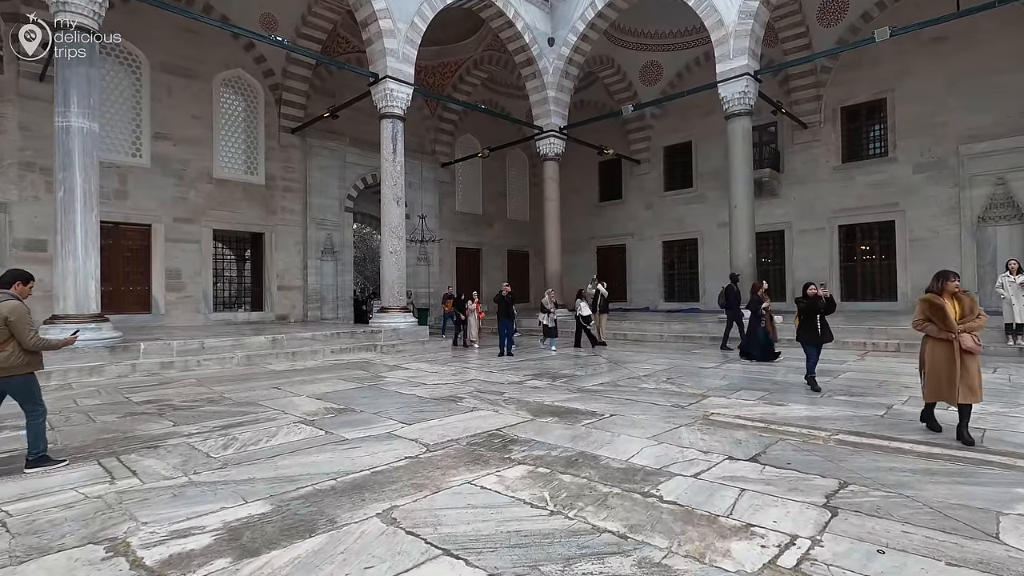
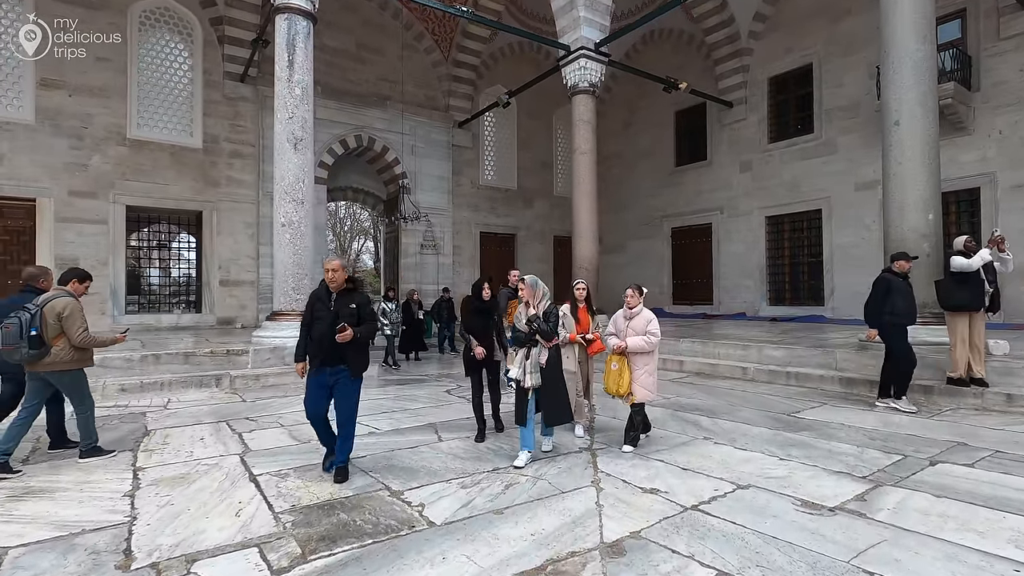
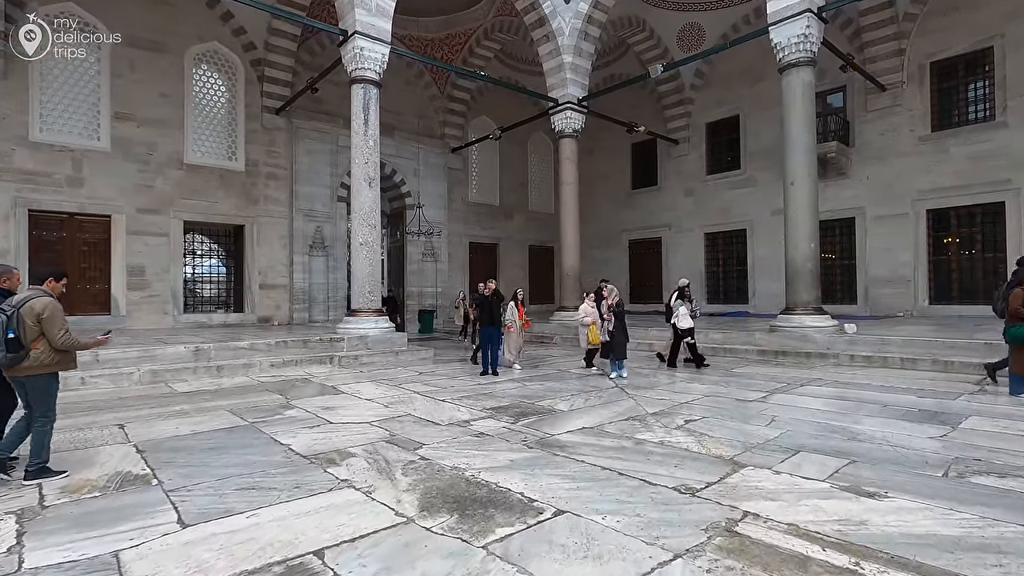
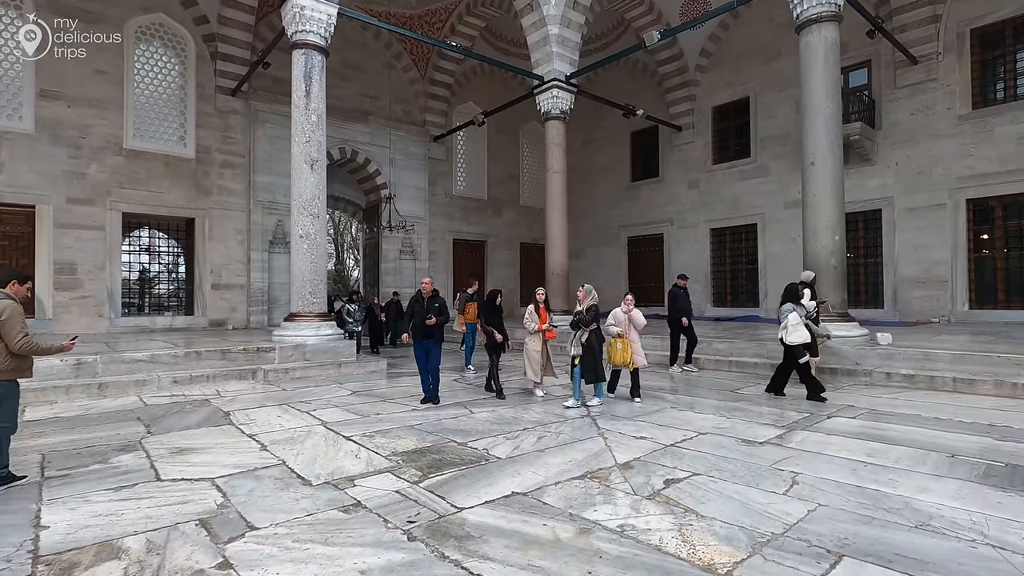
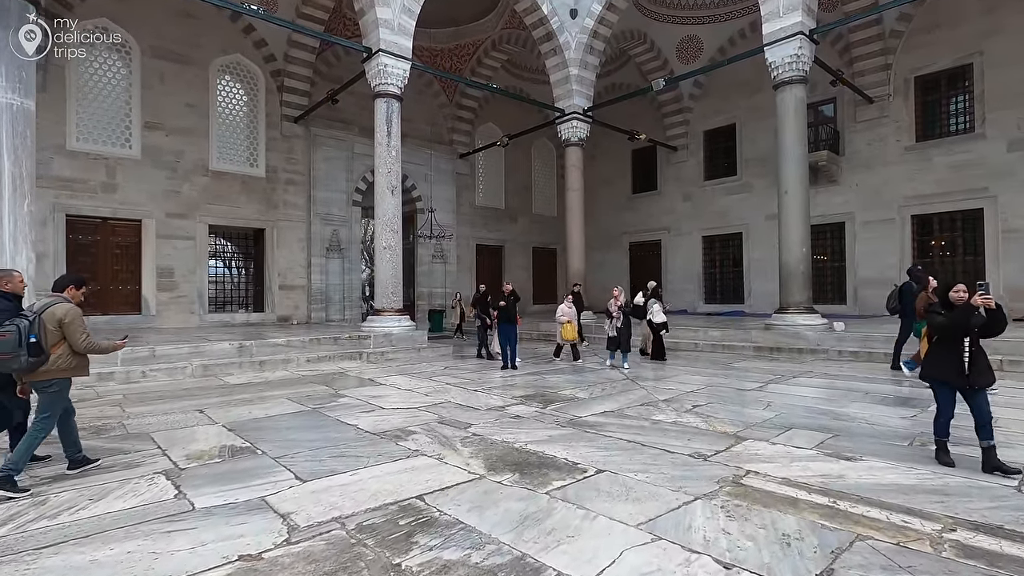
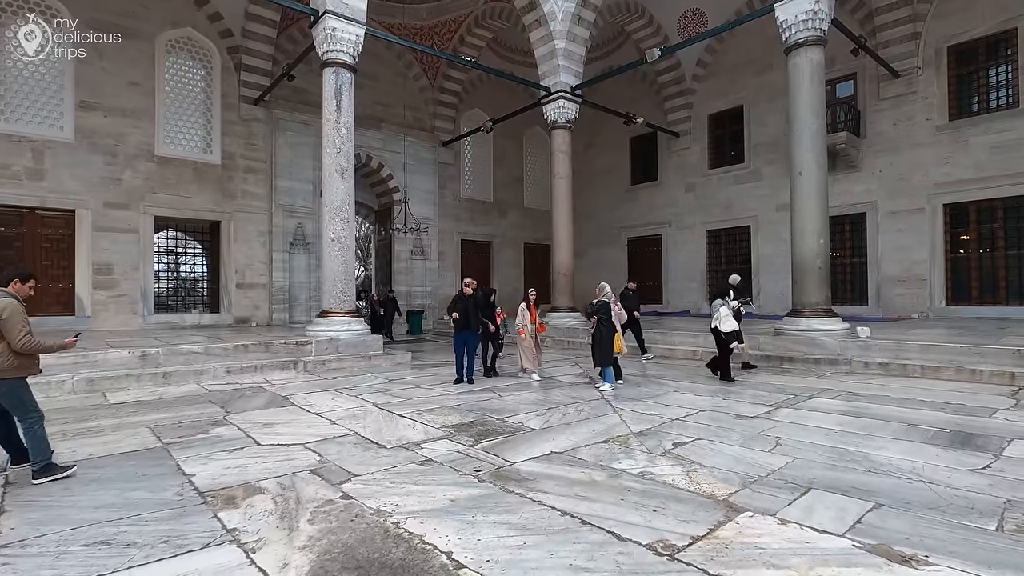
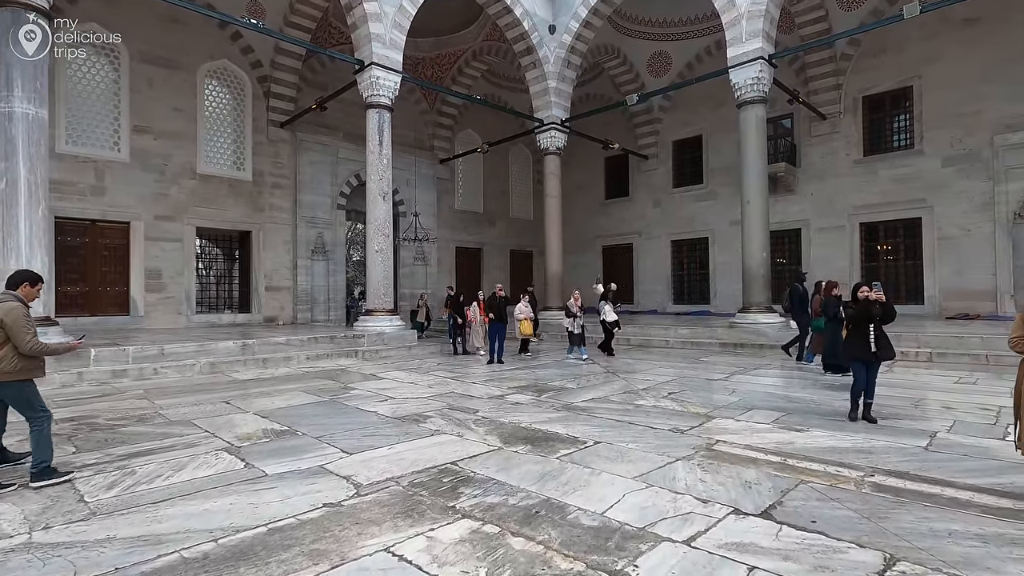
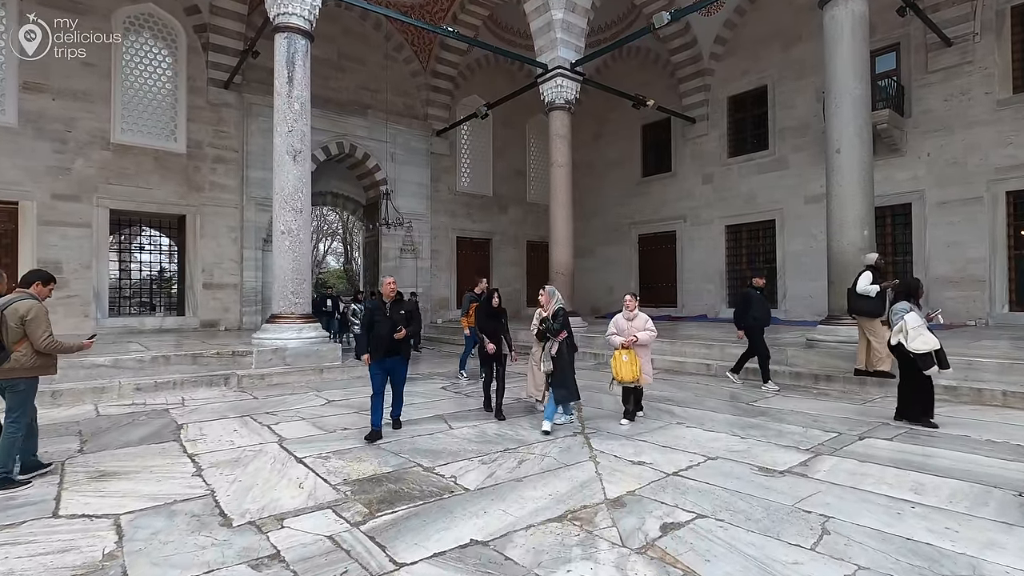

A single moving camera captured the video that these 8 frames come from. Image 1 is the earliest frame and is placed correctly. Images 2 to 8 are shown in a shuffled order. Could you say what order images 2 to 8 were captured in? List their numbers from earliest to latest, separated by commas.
7, 5, 3, 6, 4, 8, 2
